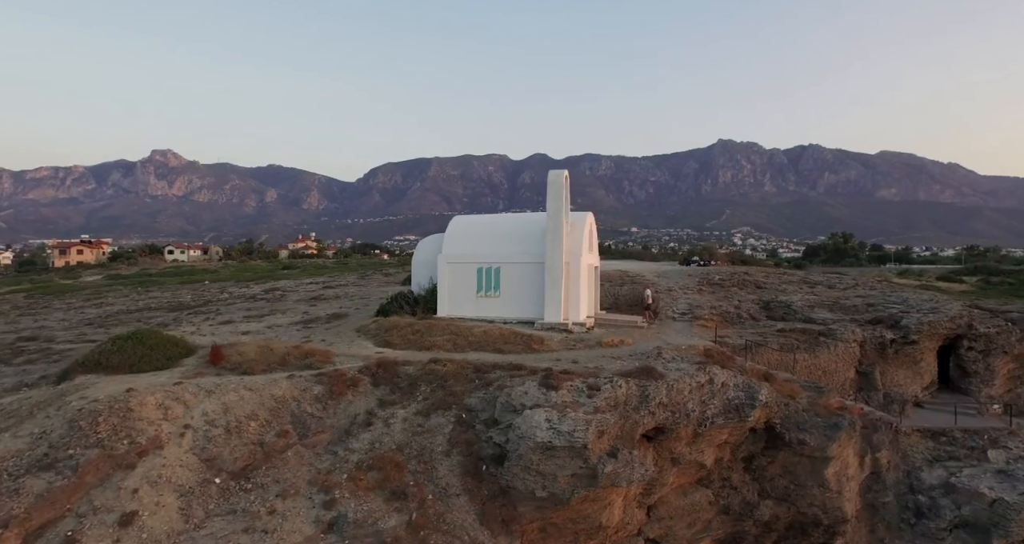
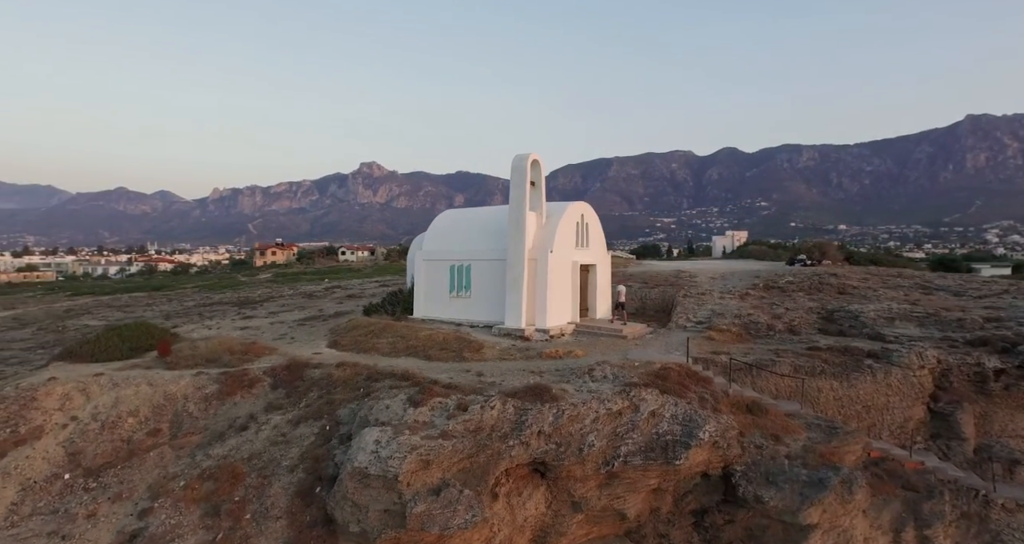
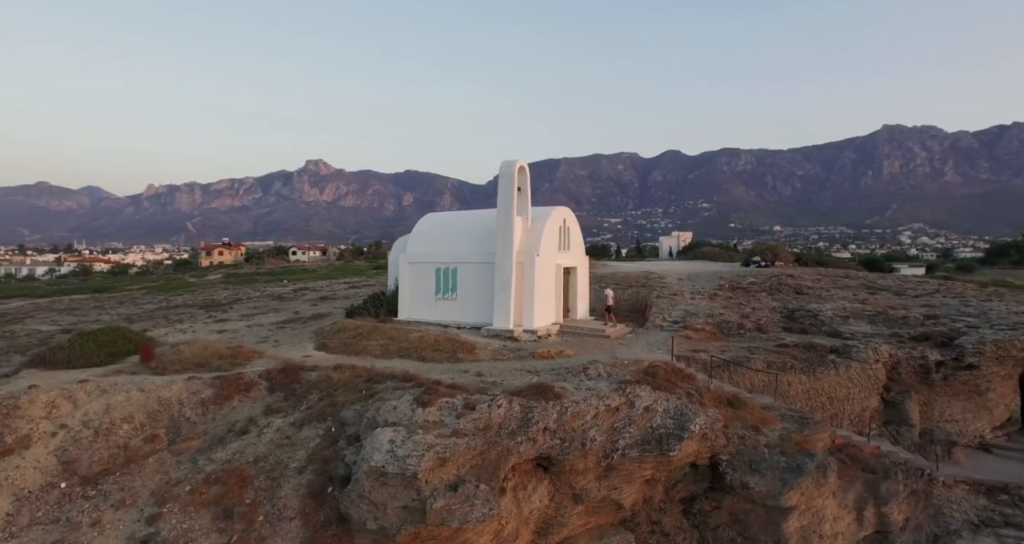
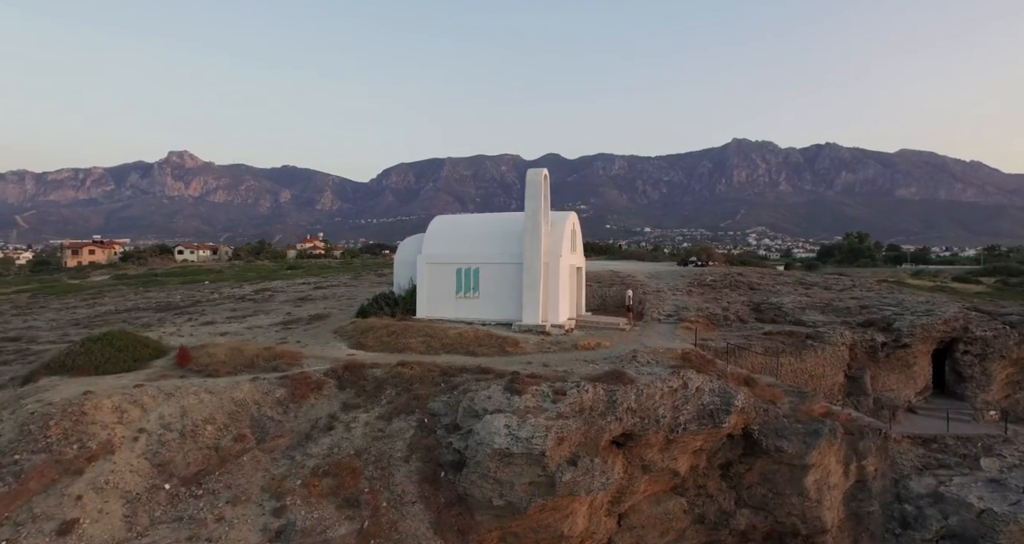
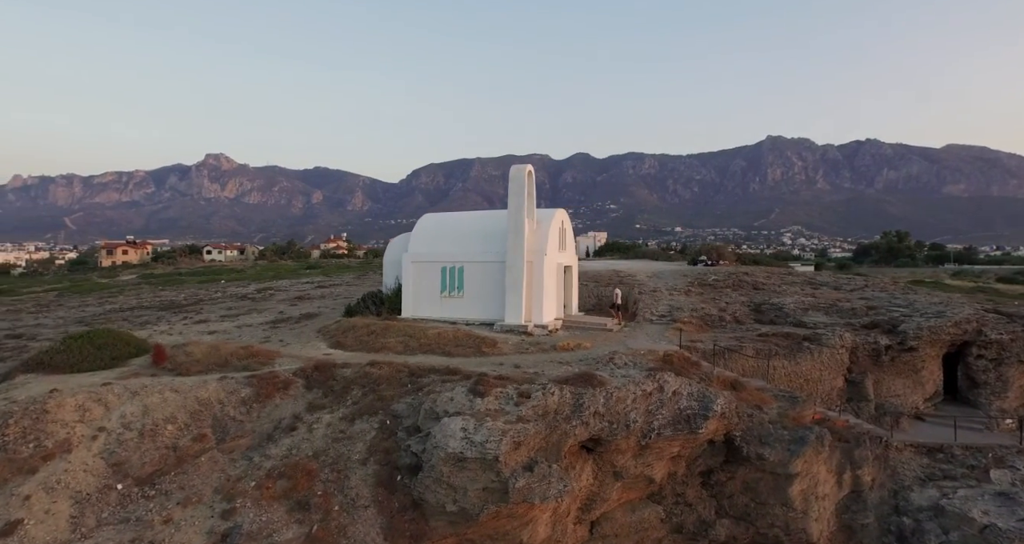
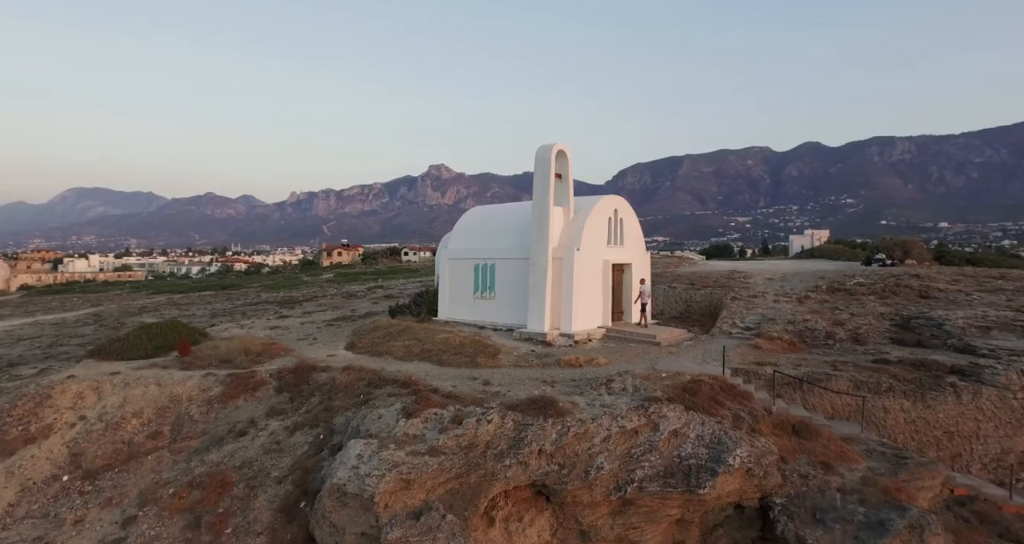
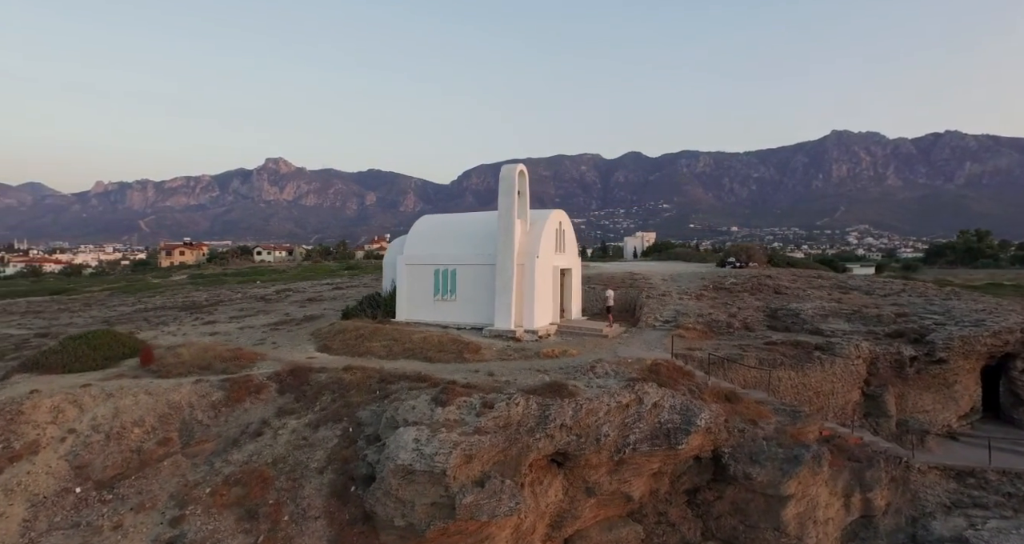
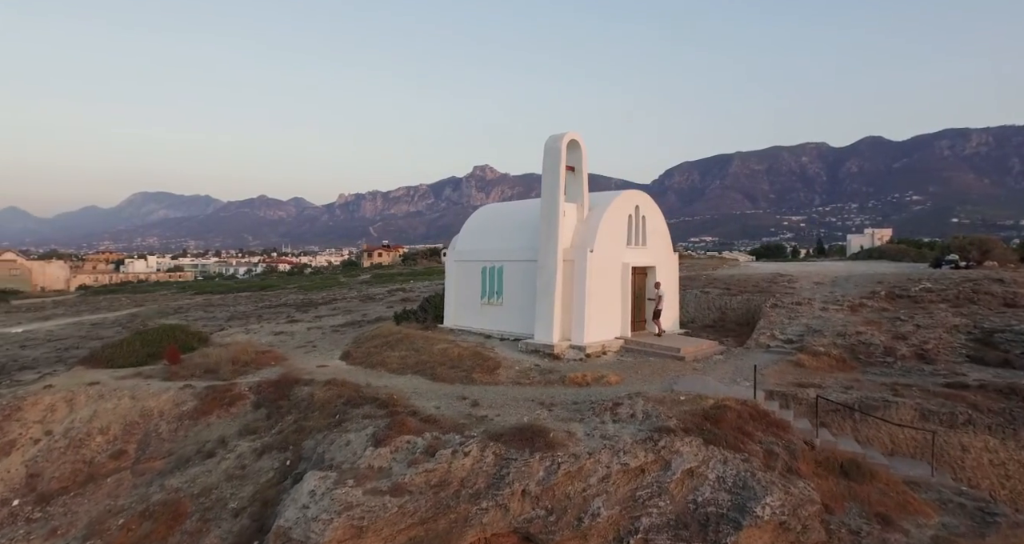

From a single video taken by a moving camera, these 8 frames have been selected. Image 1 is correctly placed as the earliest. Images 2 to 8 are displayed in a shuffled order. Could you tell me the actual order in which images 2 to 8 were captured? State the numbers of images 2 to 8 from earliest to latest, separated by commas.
4, 5, 7, 3, 2, 6, 8
